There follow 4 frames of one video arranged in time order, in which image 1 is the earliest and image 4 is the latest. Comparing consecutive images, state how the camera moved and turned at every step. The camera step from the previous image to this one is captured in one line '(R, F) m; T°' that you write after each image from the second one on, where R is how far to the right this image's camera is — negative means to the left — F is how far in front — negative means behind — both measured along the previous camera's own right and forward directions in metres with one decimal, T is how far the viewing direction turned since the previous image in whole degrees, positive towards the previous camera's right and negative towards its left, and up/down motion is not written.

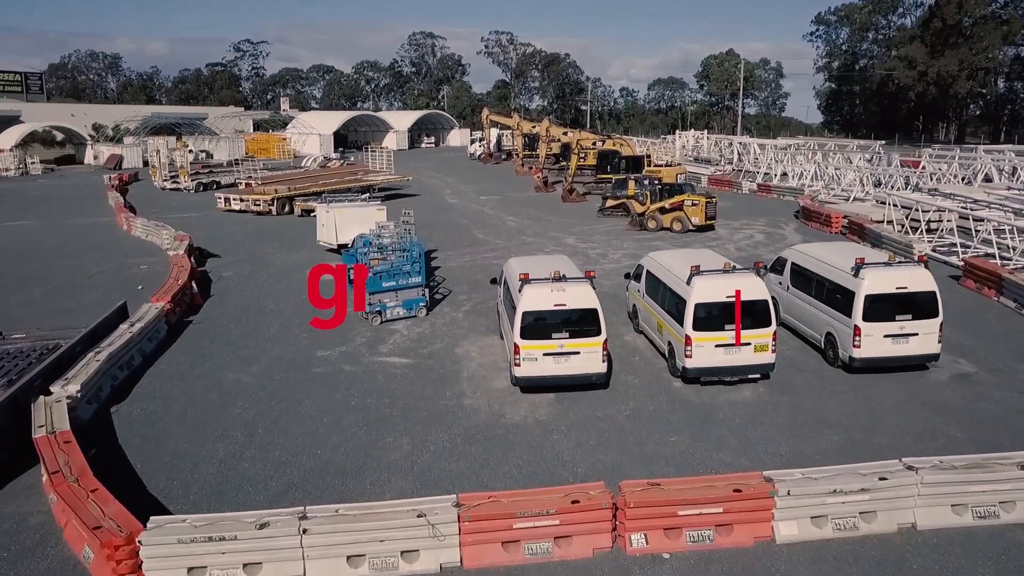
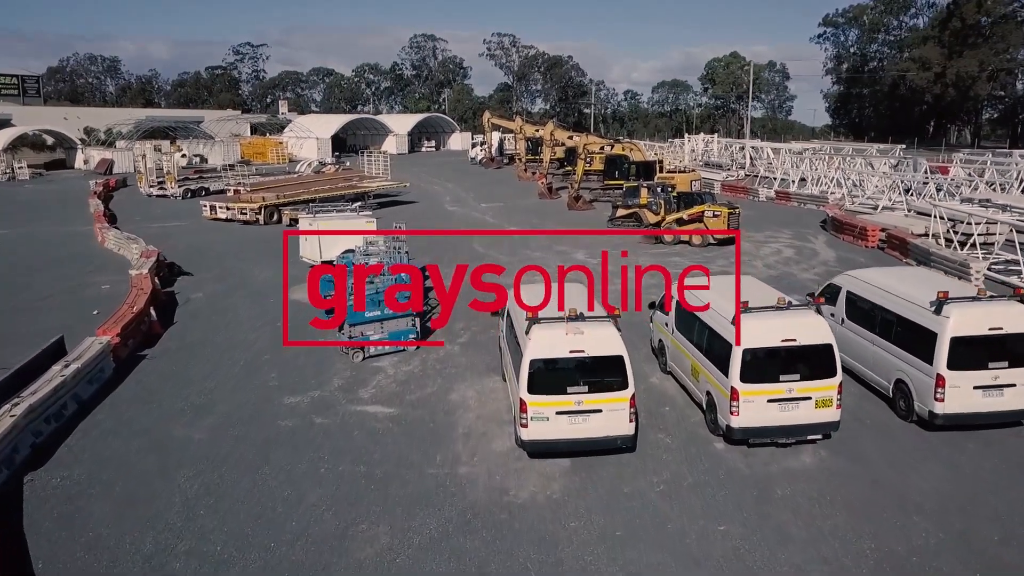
(0.0, +2.2) m; 0°
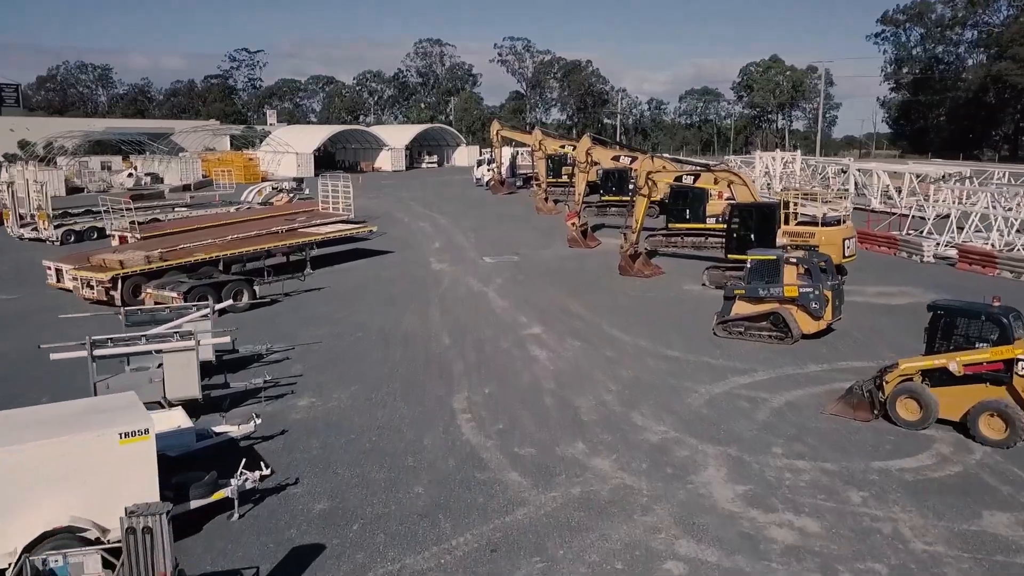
(-0.2, +13.1) m; -1°
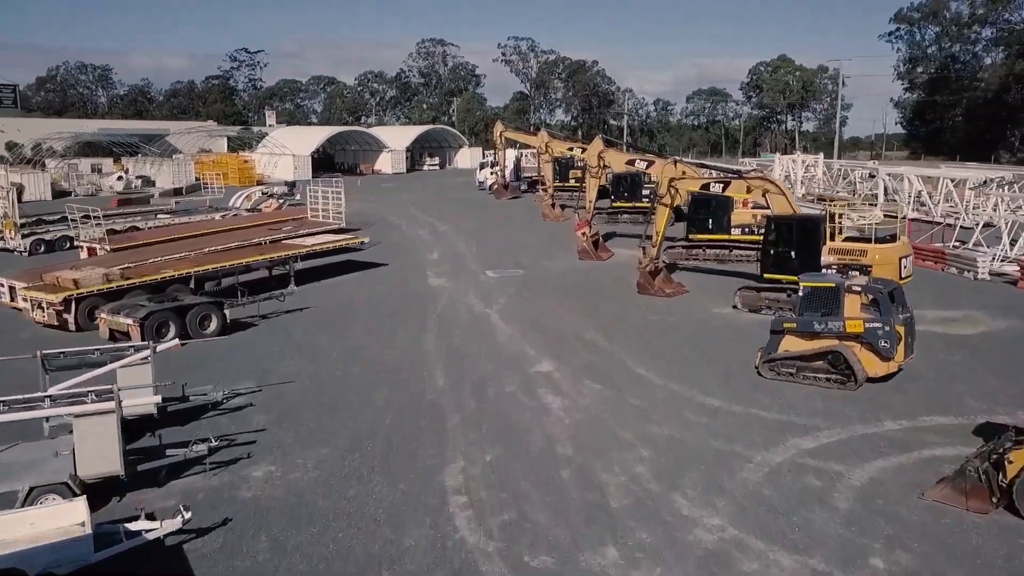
(0.0, +2.4) m; 0°
